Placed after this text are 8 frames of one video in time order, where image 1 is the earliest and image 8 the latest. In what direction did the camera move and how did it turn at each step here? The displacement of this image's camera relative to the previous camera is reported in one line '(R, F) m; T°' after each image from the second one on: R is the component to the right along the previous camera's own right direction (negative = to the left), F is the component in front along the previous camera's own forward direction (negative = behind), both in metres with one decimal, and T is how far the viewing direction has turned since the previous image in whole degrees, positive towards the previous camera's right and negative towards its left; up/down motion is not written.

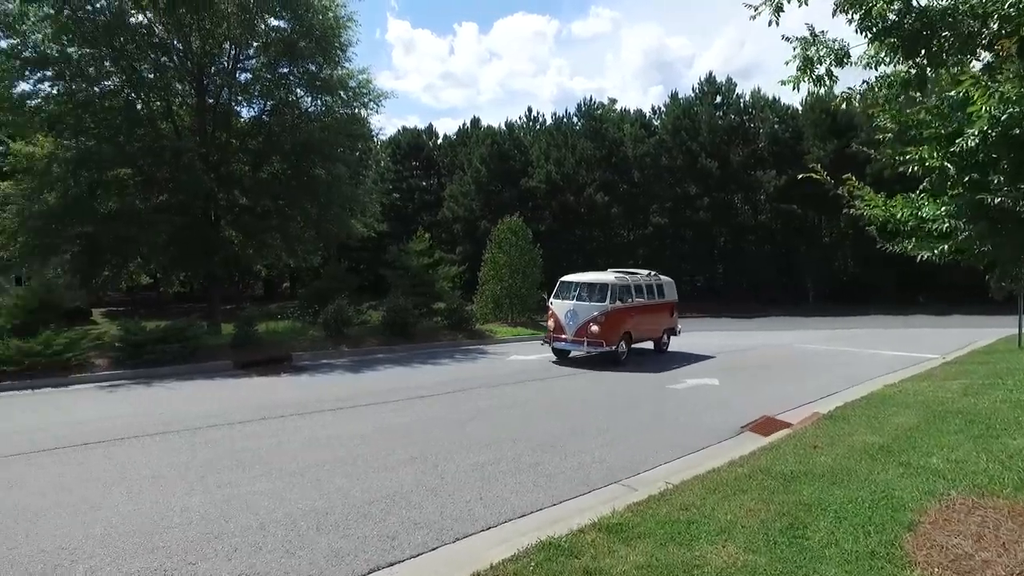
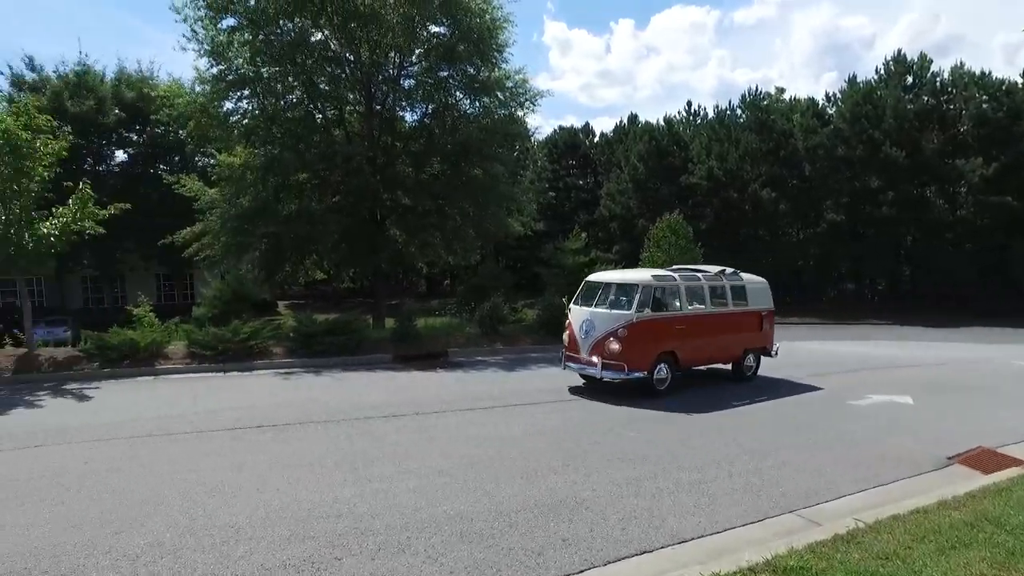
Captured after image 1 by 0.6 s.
(0.0, +0.2) m; -13°
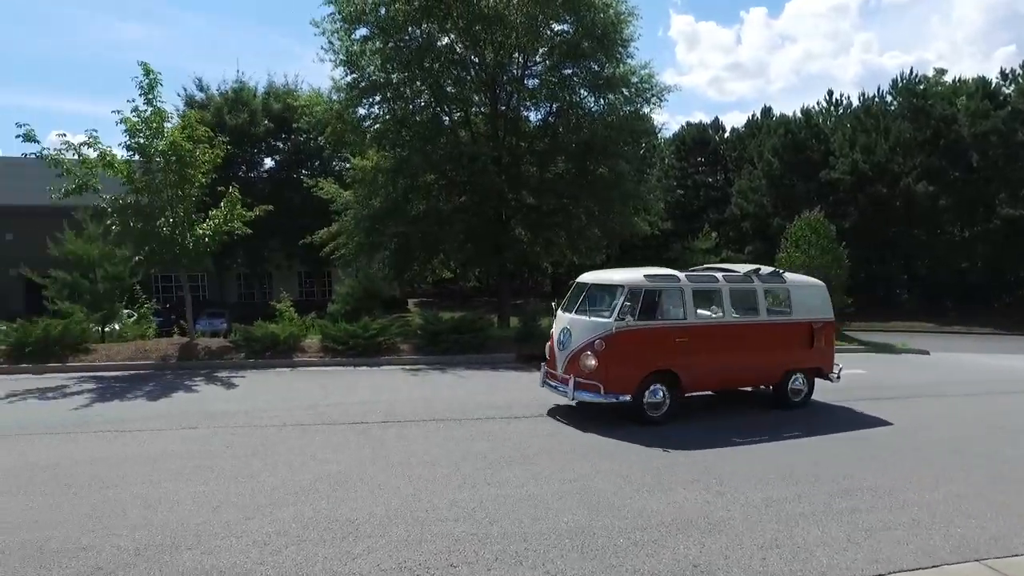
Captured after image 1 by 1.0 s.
(0.0, +0.2) m; -10°
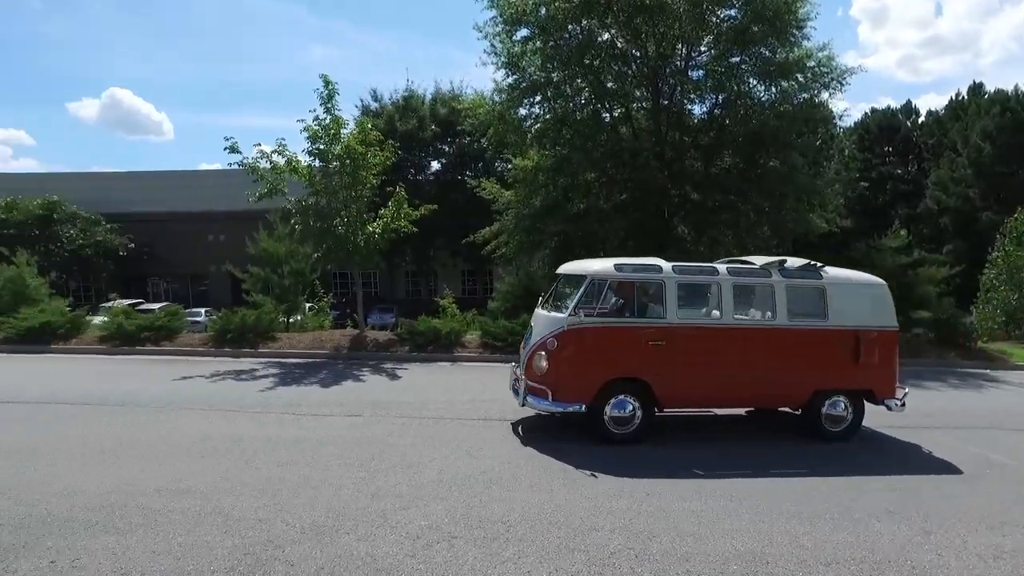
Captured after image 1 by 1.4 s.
(0.0, +0.2) m; -13°
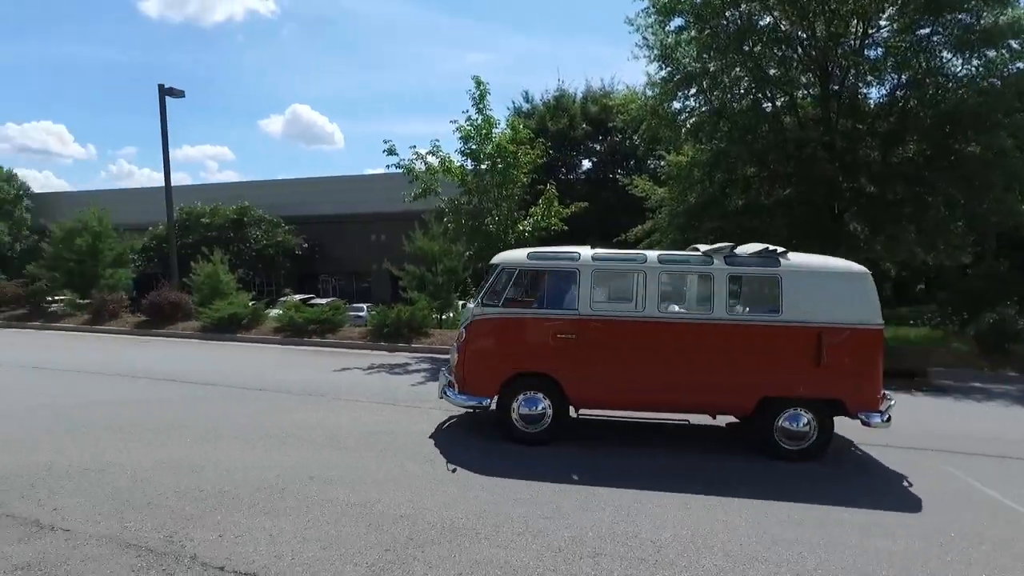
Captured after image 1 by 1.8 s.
(0.0, +0.3) m; -12°
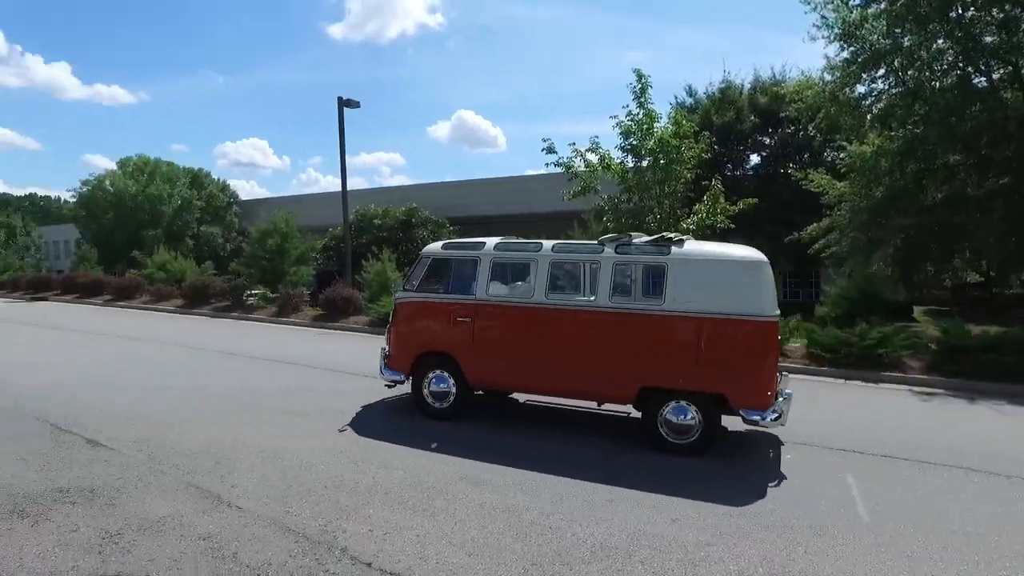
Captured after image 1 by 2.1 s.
(0.0, +0.3) m; -13°
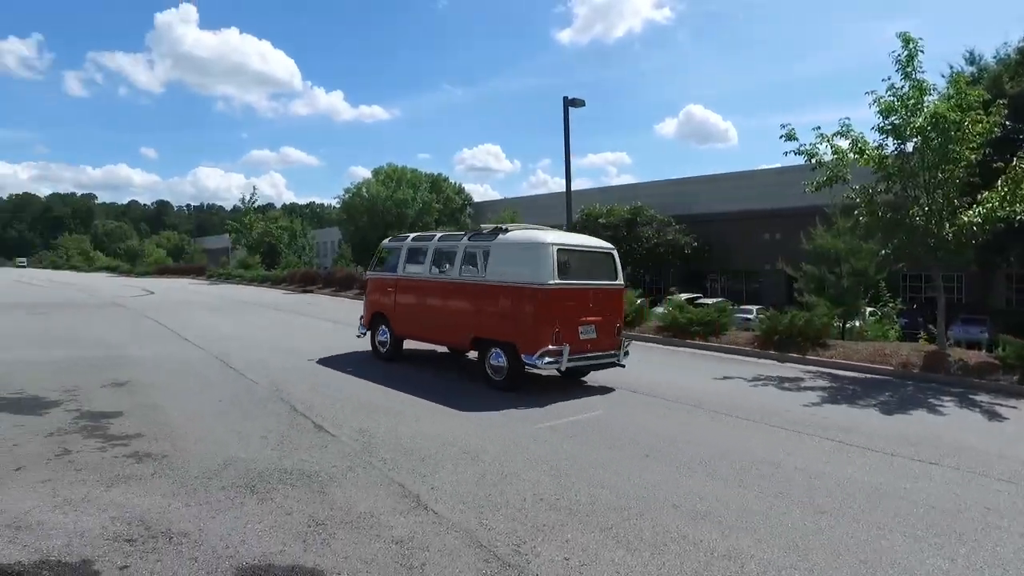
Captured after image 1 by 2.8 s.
(0.0, +0.7) m; -18°
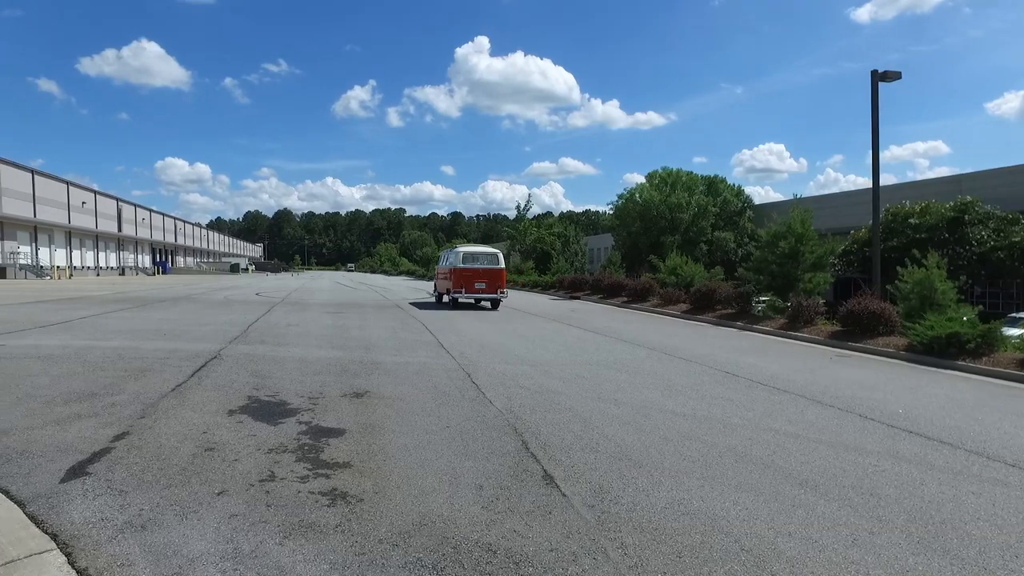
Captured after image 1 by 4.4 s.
(-0.2, +2.0) m; -22°
